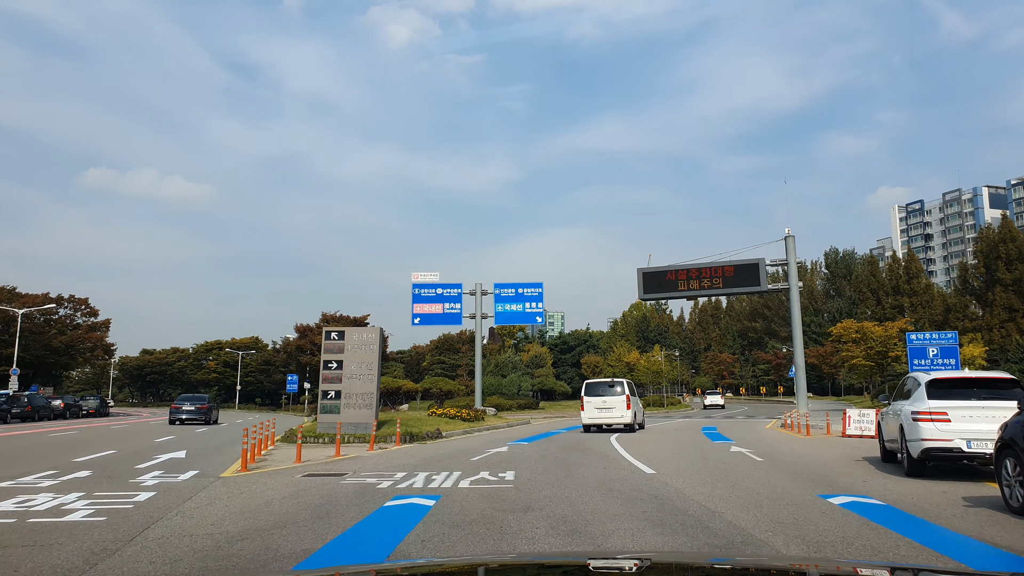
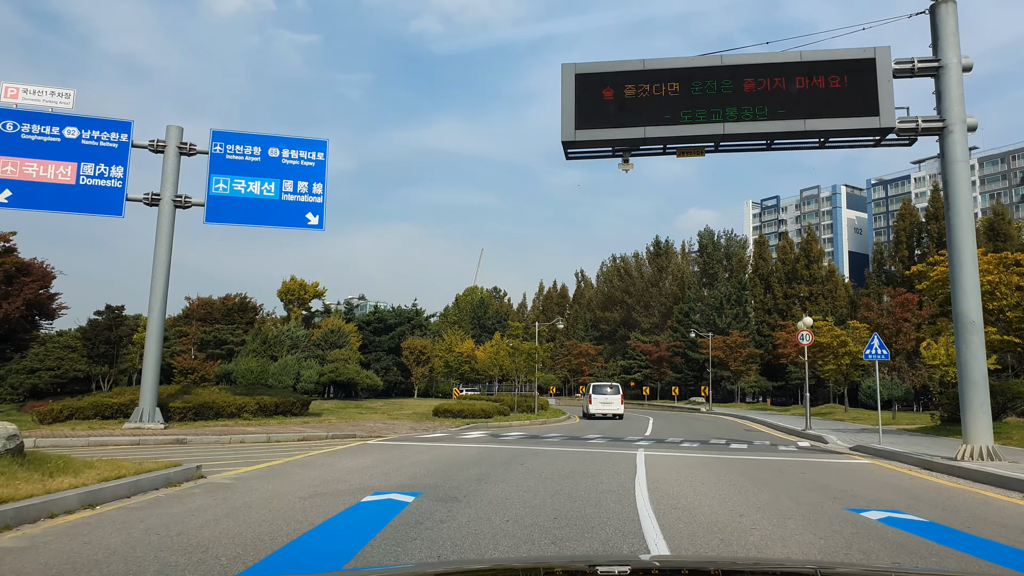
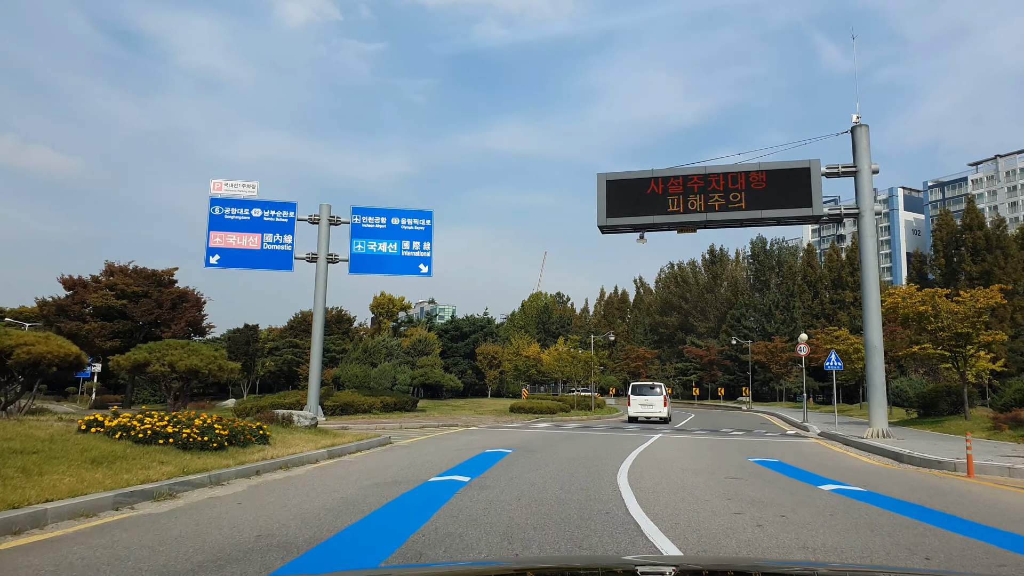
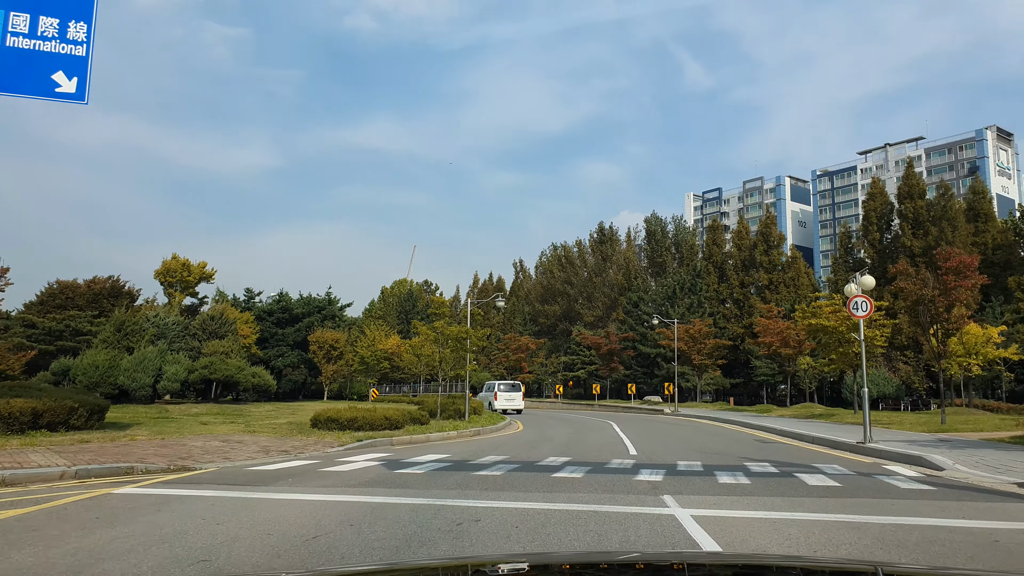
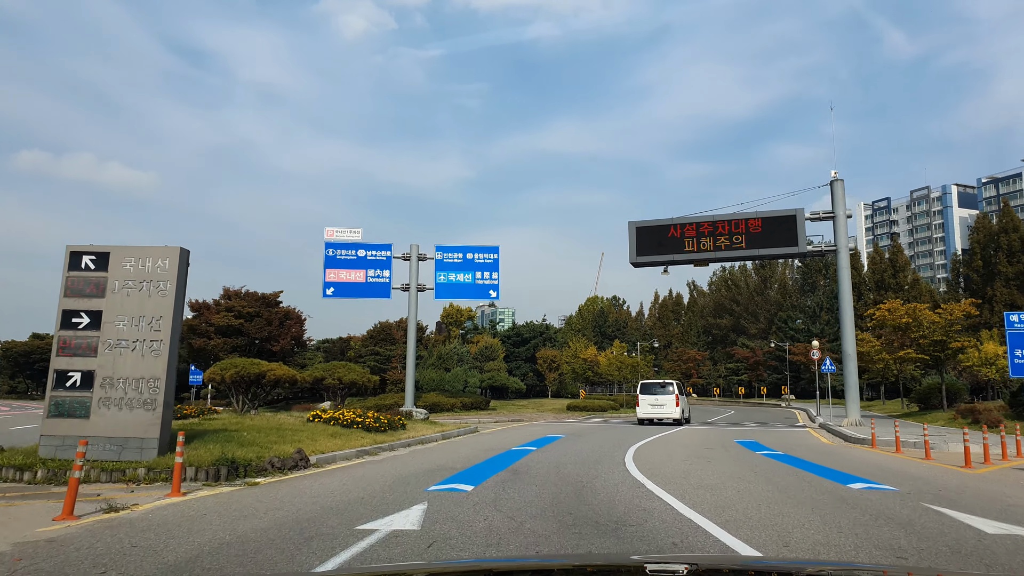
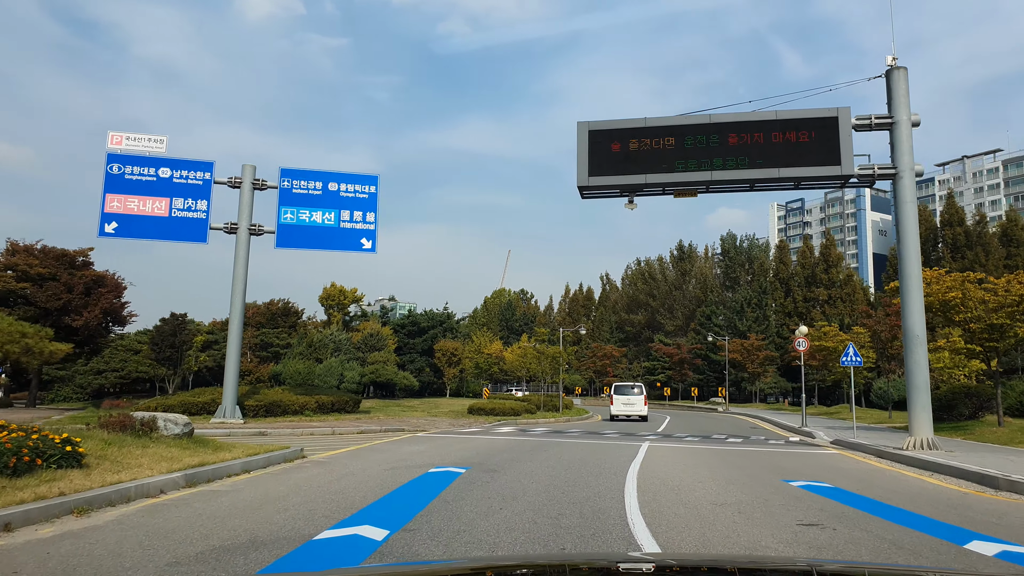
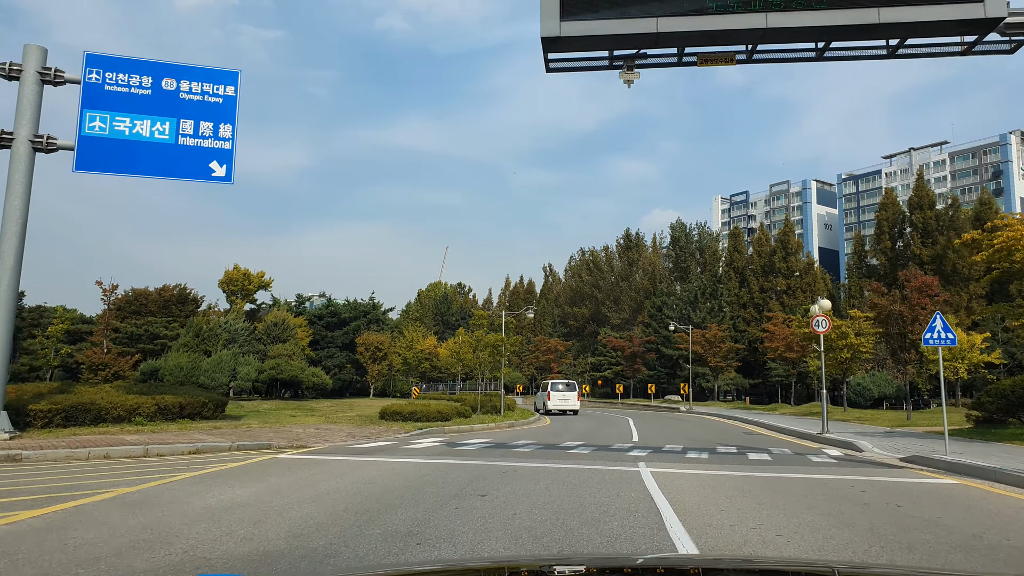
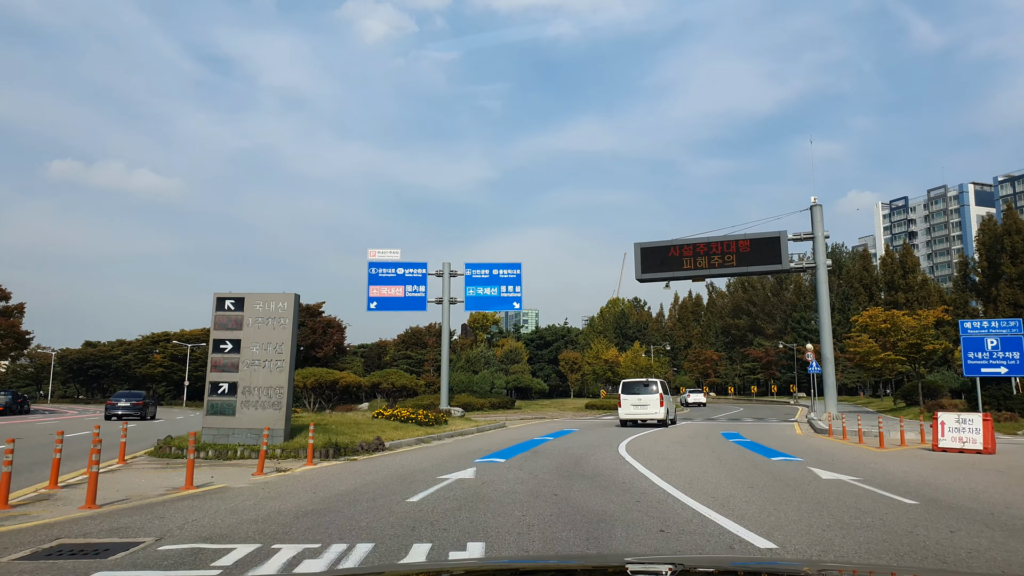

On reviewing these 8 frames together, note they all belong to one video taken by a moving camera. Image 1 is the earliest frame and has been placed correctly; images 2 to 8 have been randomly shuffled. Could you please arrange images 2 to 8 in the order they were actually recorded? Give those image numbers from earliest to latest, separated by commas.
8, 5, 3, 6, 2, 7, 4
